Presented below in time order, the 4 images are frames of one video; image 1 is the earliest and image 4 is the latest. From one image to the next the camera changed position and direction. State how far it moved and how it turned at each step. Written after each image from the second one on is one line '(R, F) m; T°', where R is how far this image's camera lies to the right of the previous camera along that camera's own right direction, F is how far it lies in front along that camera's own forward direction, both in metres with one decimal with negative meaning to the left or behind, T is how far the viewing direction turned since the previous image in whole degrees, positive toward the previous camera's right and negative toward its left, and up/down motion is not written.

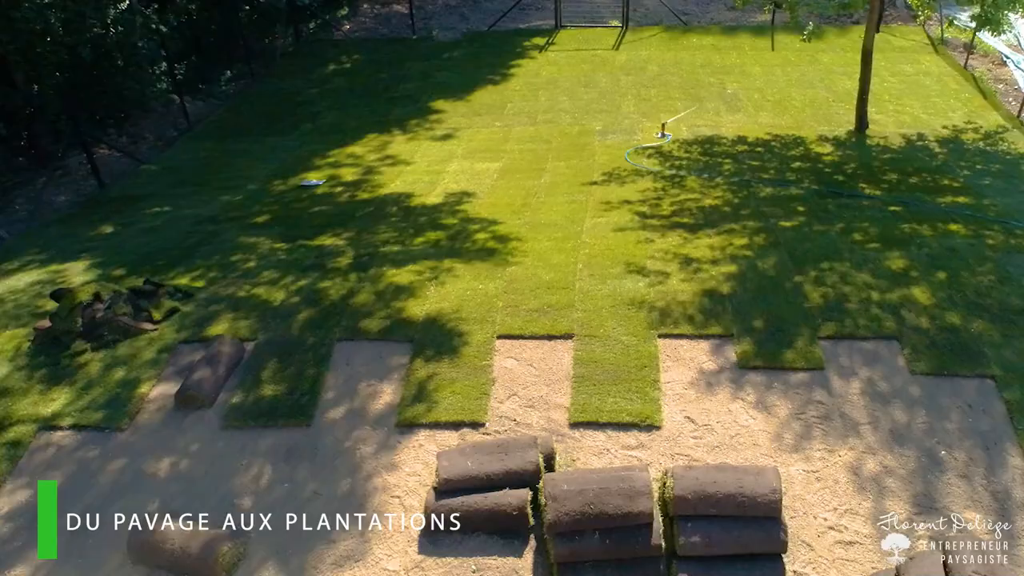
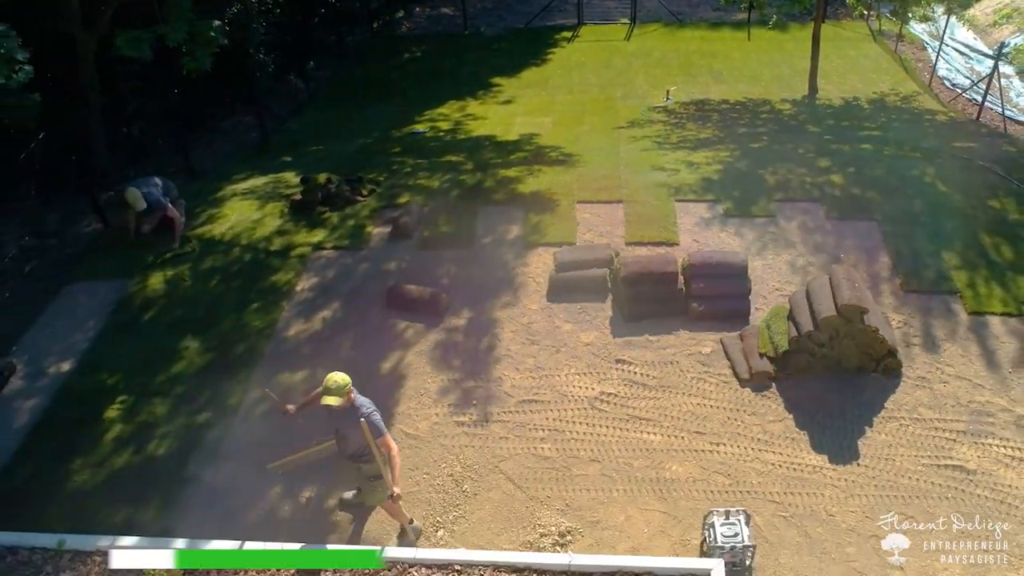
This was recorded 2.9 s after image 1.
(-1.0, -4.1) m; +1°
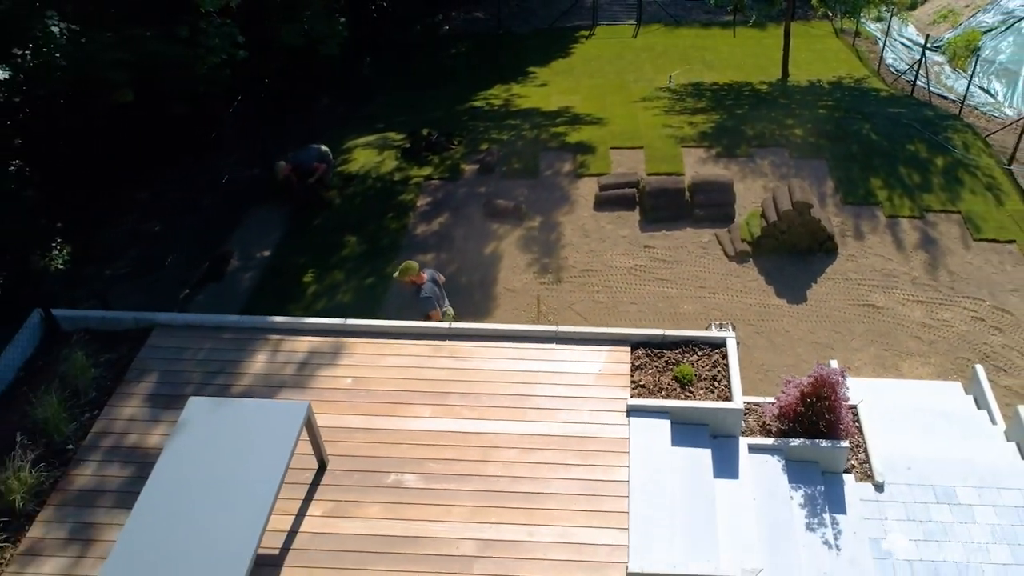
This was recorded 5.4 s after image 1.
(-1.0, -4.0) m; +1°
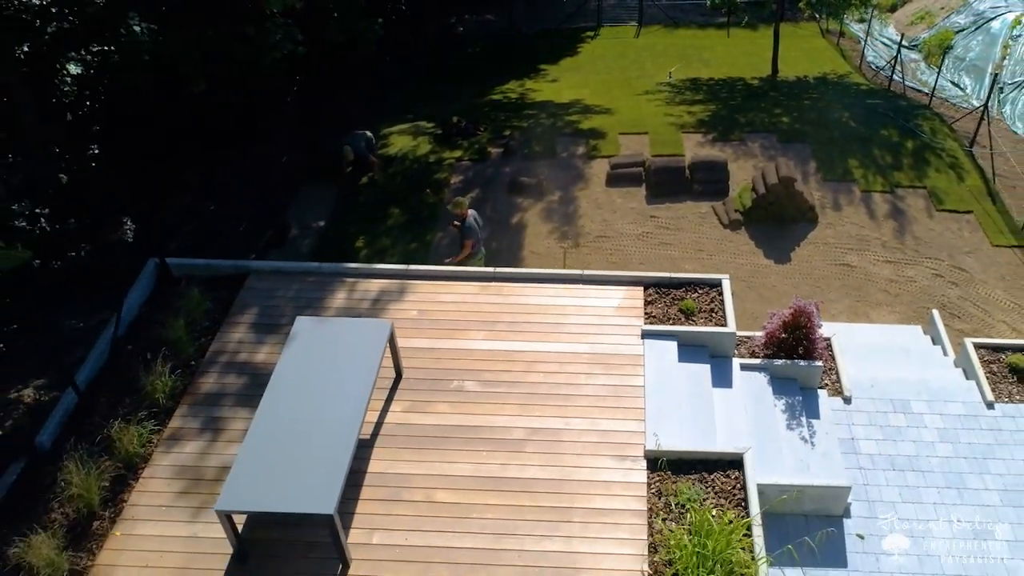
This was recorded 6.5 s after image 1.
(-0.4, -1.9) m; 0°
